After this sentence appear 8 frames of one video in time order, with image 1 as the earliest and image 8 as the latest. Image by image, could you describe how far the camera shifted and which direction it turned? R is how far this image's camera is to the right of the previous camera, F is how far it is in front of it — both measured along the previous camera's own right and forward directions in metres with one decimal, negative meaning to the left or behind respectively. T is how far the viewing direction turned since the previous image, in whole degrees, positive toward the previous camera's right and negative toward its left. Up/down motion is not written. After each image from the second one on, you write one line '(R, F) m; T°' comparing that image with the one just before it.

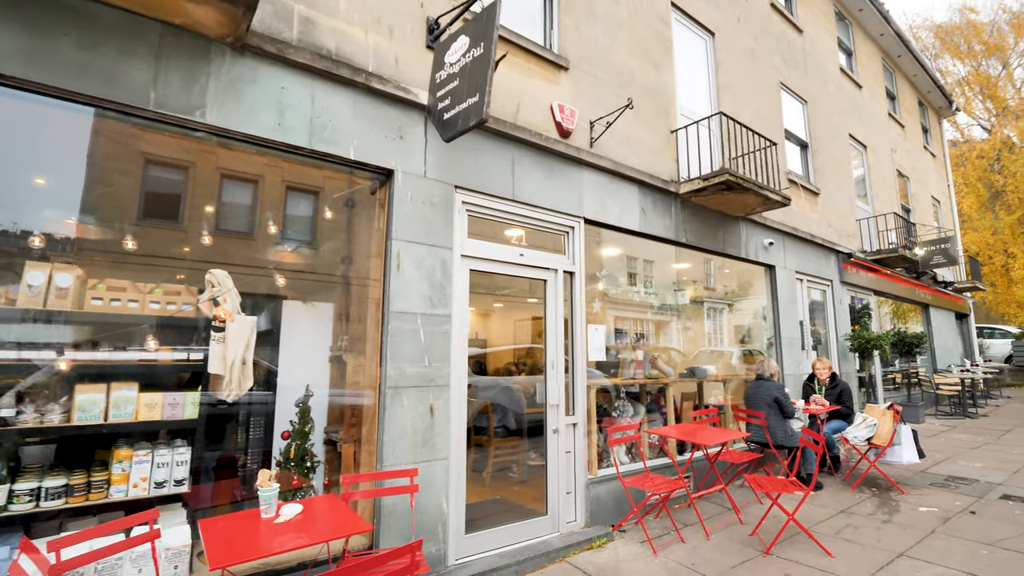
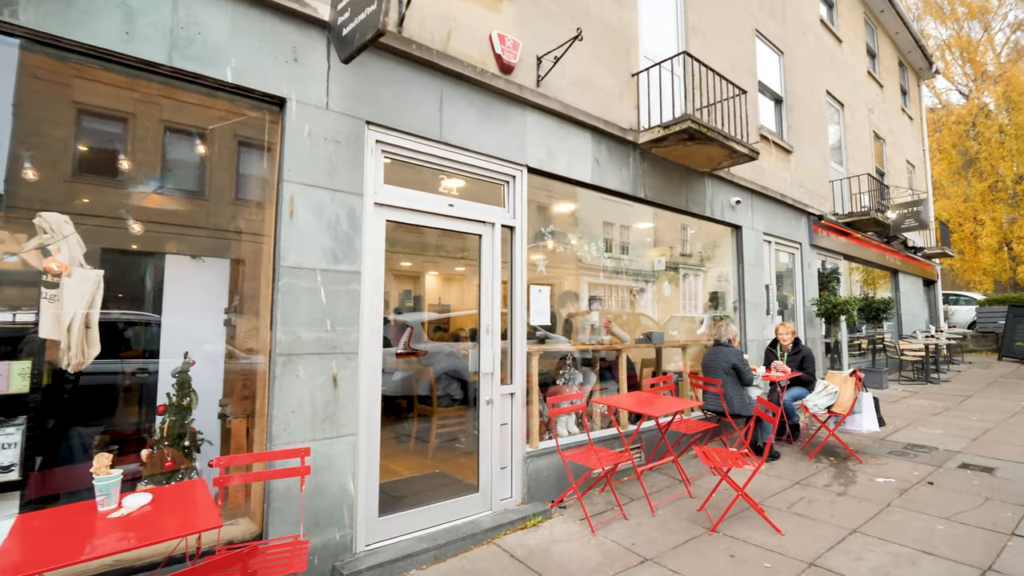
(+0.4, +0.5) m; +2°
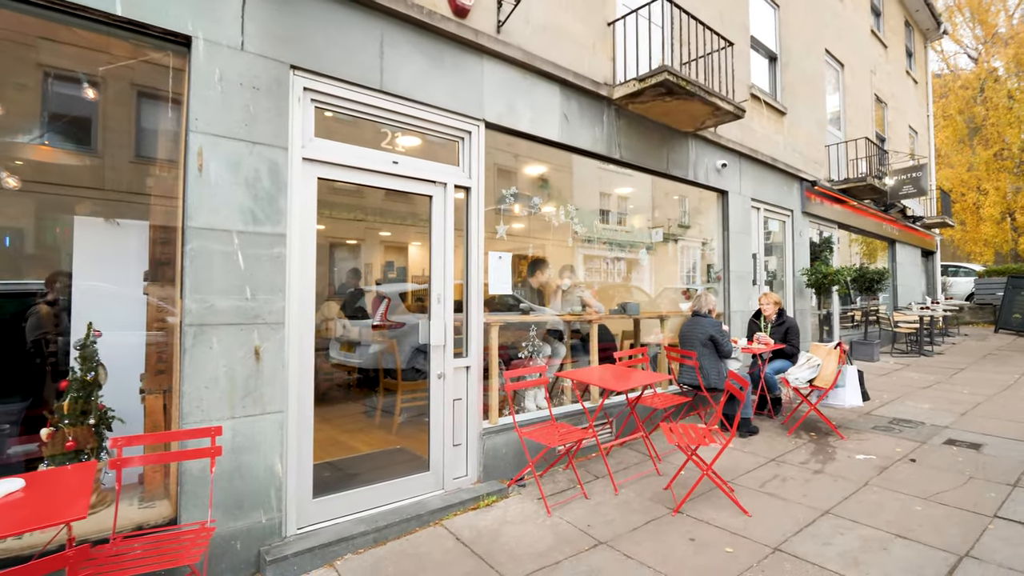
(+0.4, +0.3) m; 0°
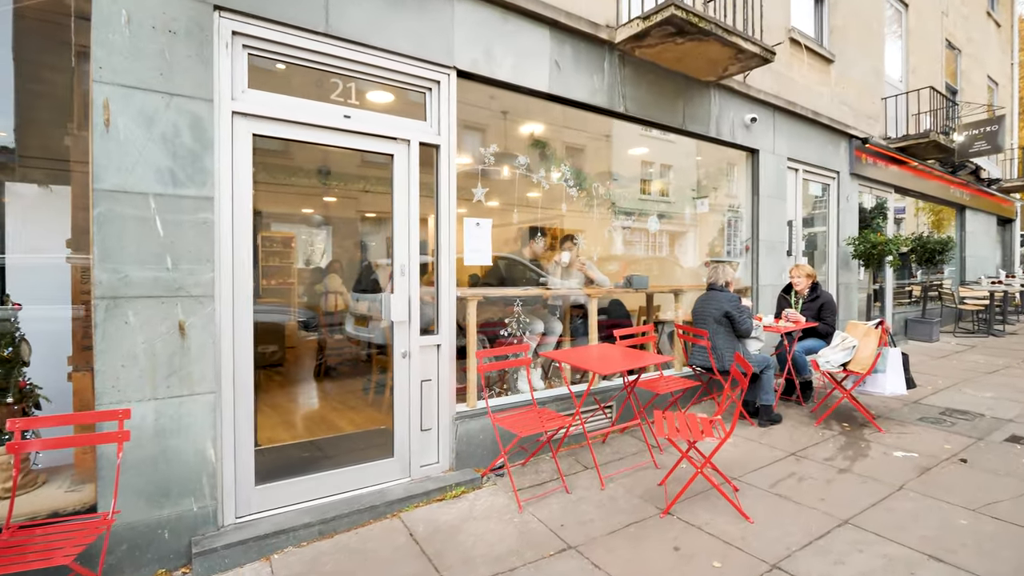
(+0.5, +0.4) m; -5°
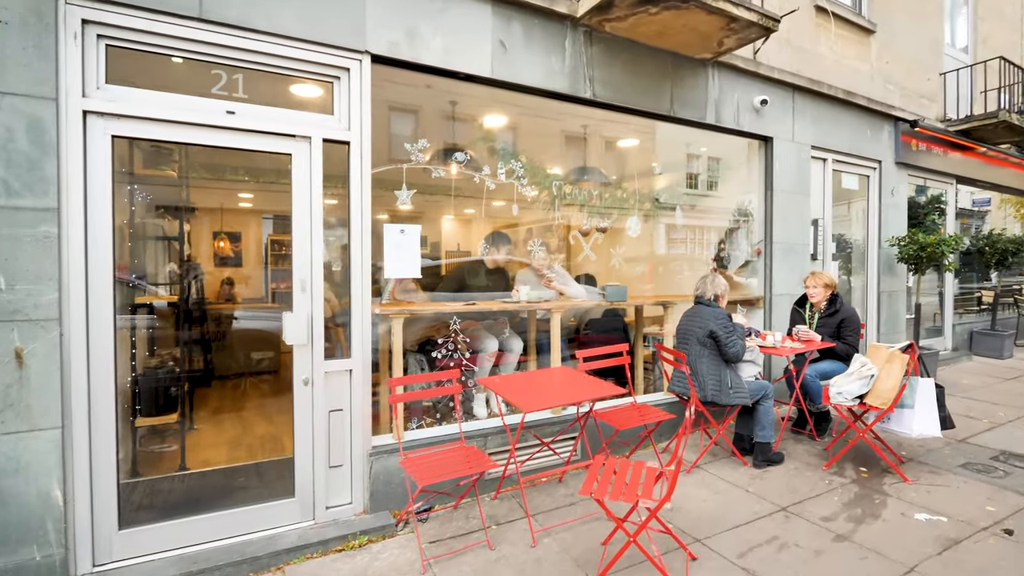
(+0.8, +0.6) m; -6°
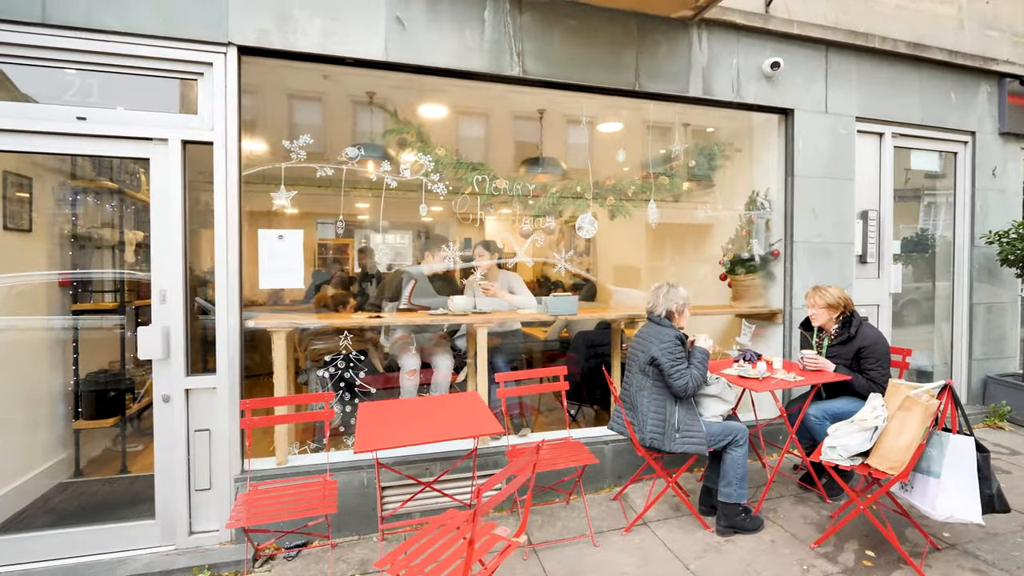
(+1.3, +0.7) m; -12°
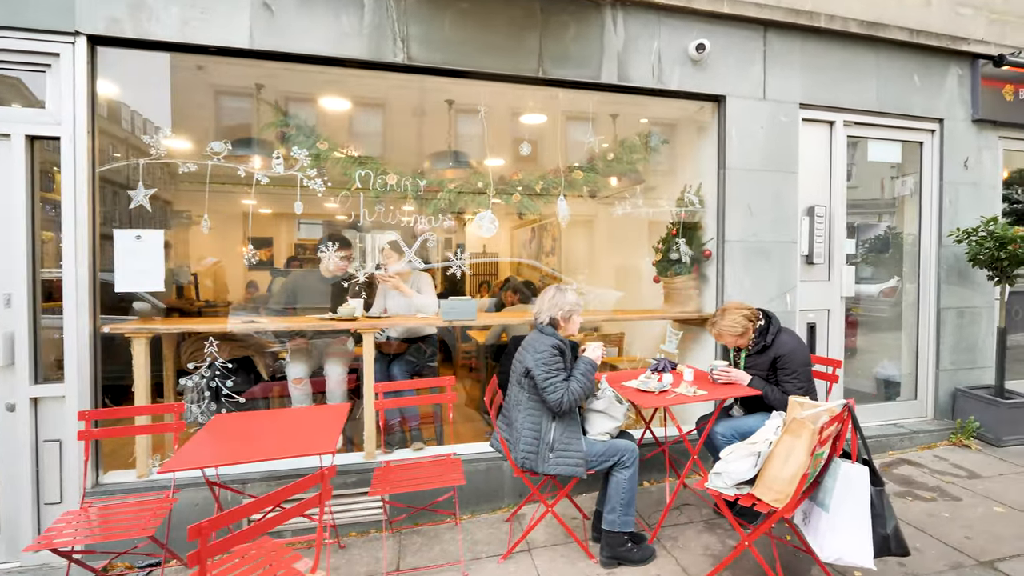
(+0.9, +0.3) m; -3°
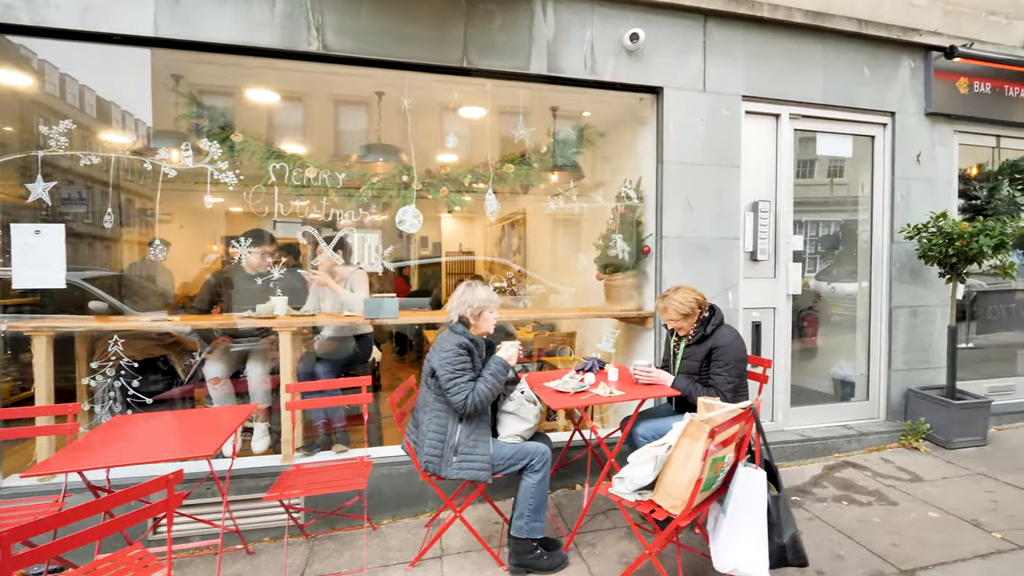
(+0.5, +0.1) m; 0°
